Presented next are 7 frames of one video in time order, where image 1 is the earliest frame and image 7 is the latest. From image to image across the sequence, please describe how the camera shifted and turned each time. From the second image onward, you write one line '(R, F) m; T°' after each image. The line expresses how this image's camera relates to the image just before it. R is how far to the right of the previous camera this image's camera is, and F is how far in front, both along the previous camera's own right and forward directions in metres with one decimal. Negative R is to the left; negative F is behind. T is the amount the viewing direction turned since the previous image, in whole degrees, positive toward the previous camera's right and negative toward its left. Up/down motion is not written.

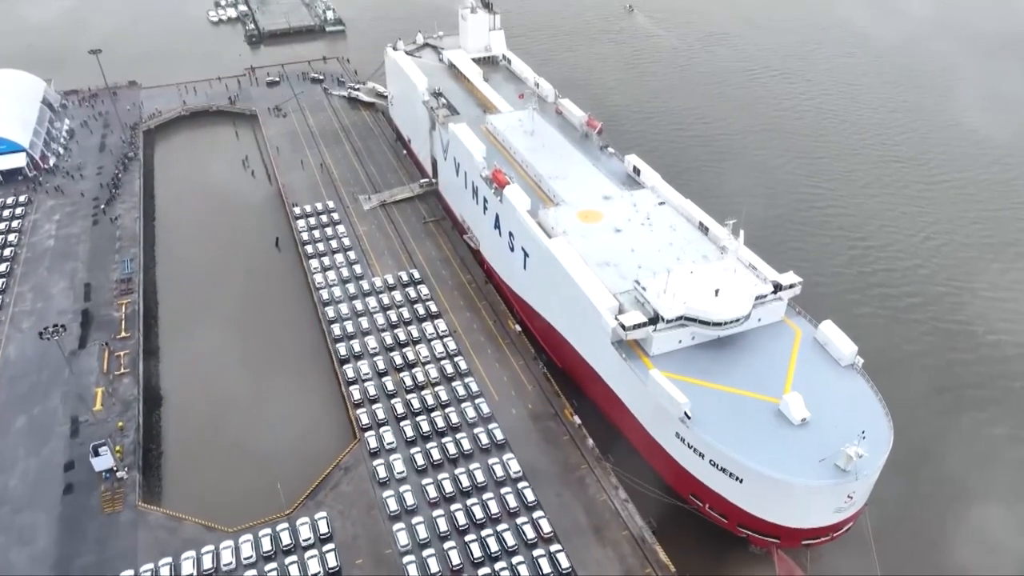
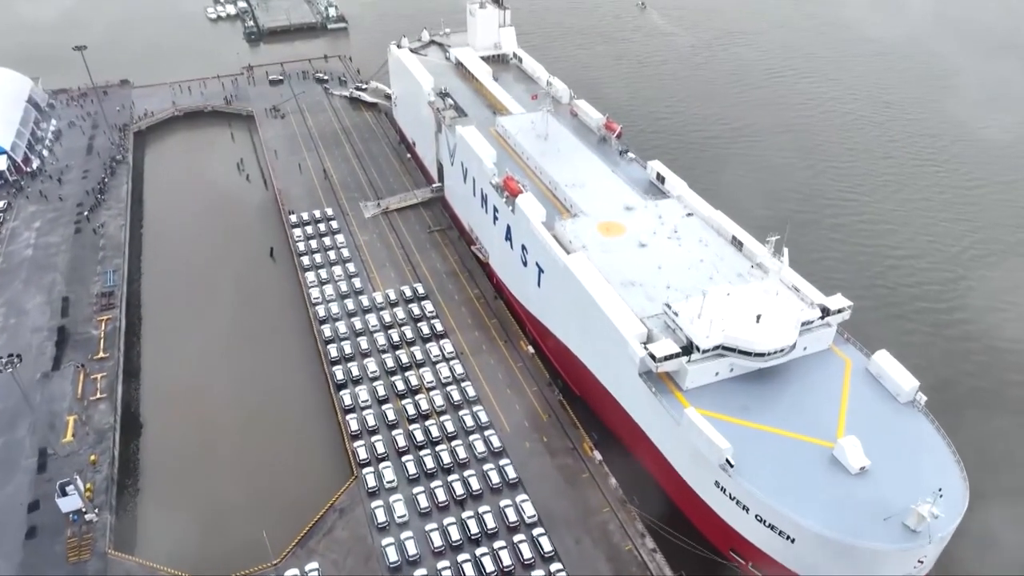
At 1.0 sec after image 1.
(-0.7, +5.7) m; 0°
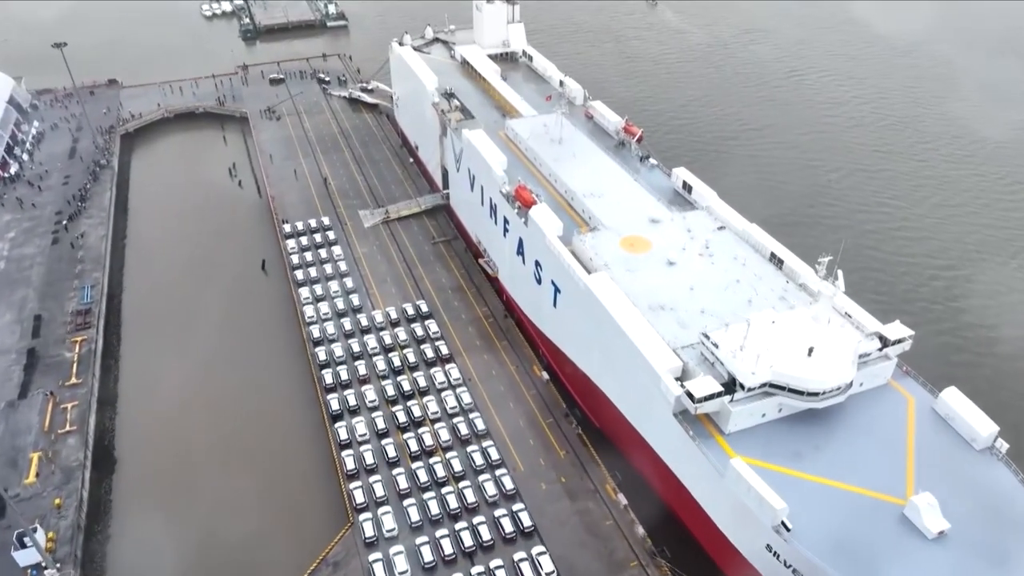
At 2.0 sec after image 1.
(-0.9, +5.6) m; 0°
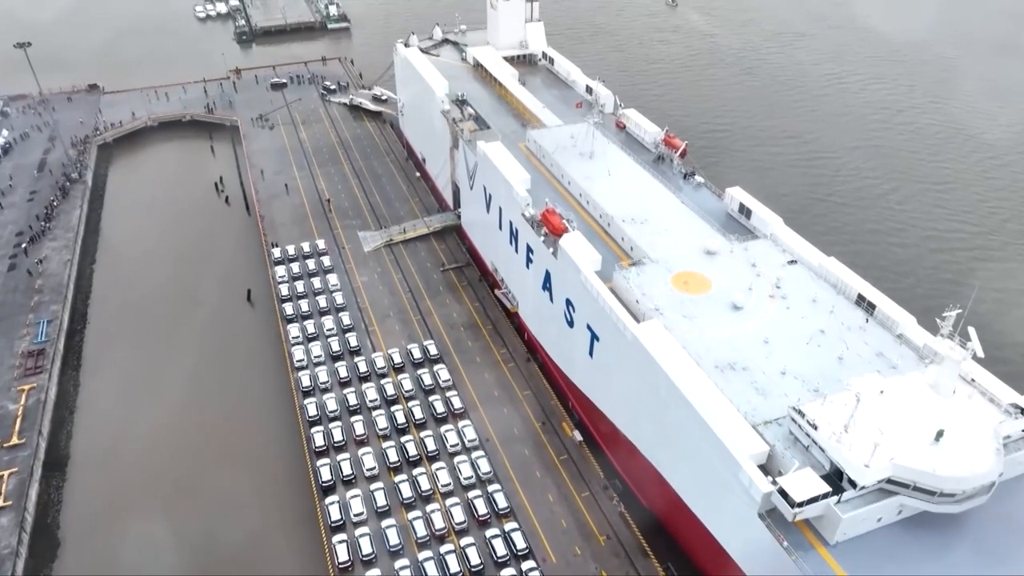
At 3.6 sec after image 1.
(-1.5, +9.1) m; 0°
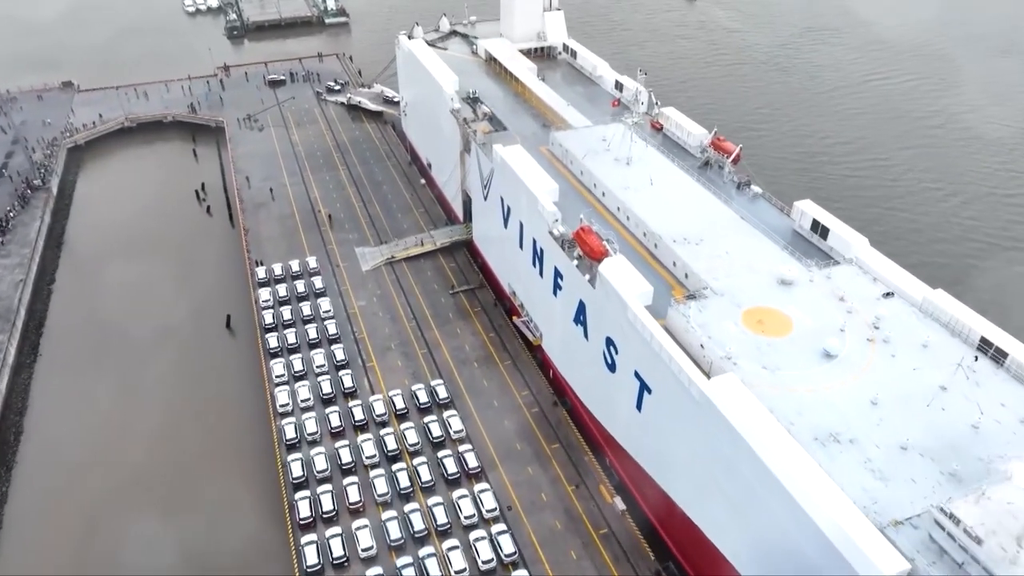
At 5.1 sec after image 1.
(-1.5, +8.5) m; 0°
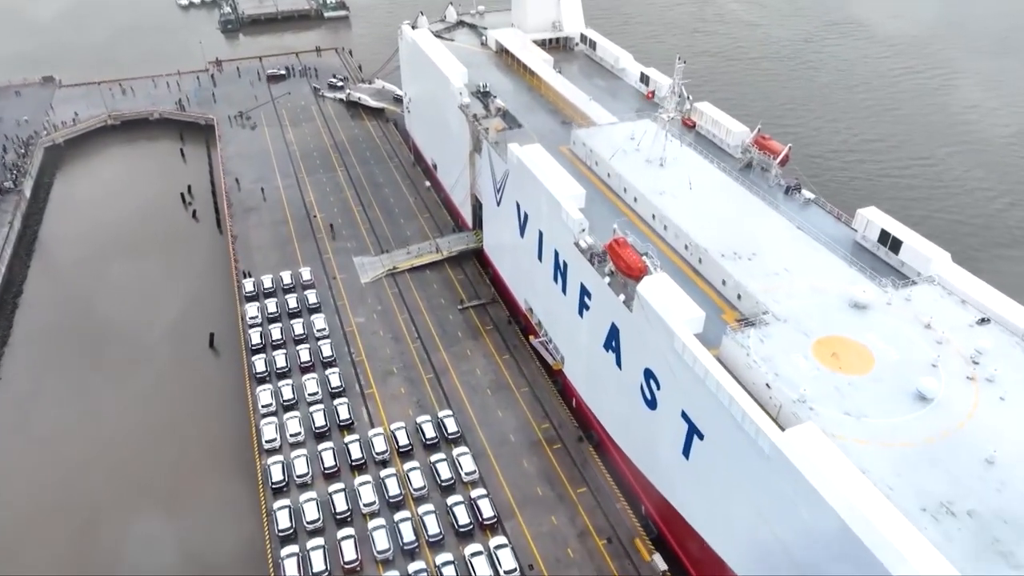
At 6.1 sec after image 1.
(-1.0, +5.6) m; 0°
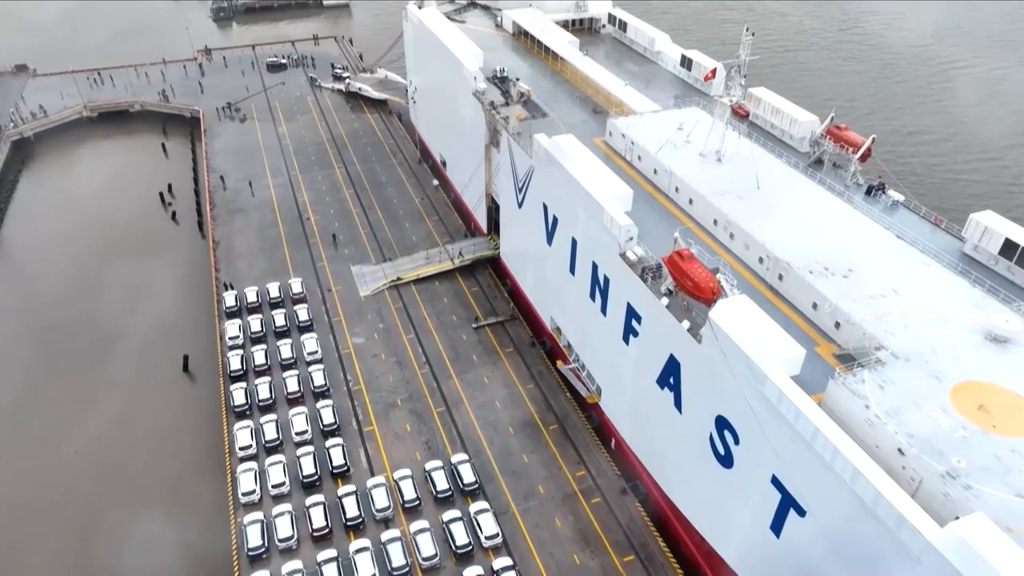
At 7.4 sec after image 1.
(-1.3, +7.0) m; 0°
